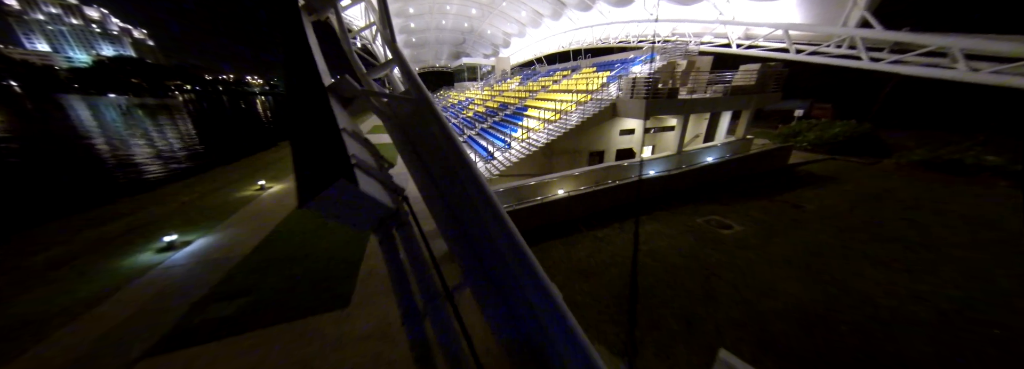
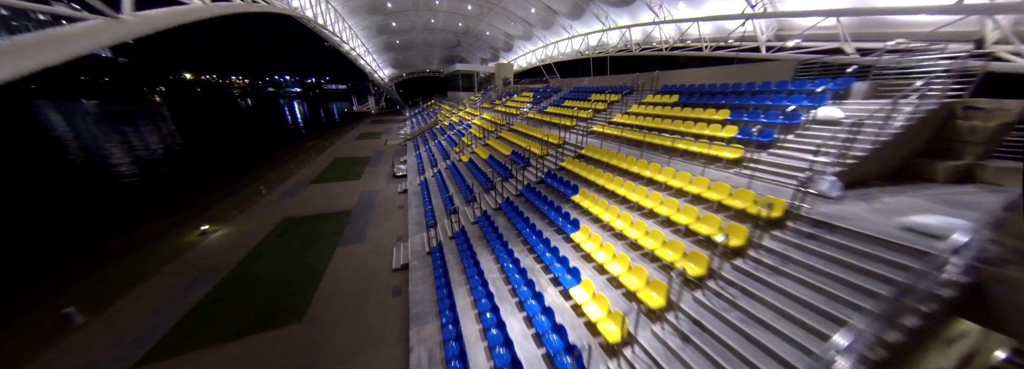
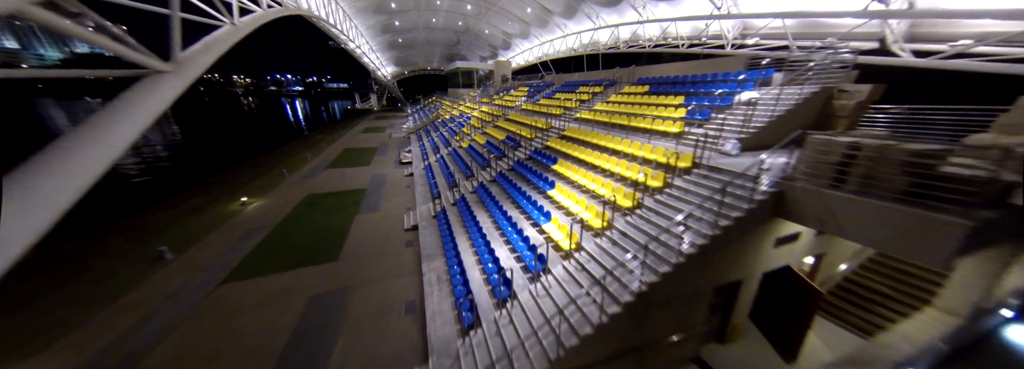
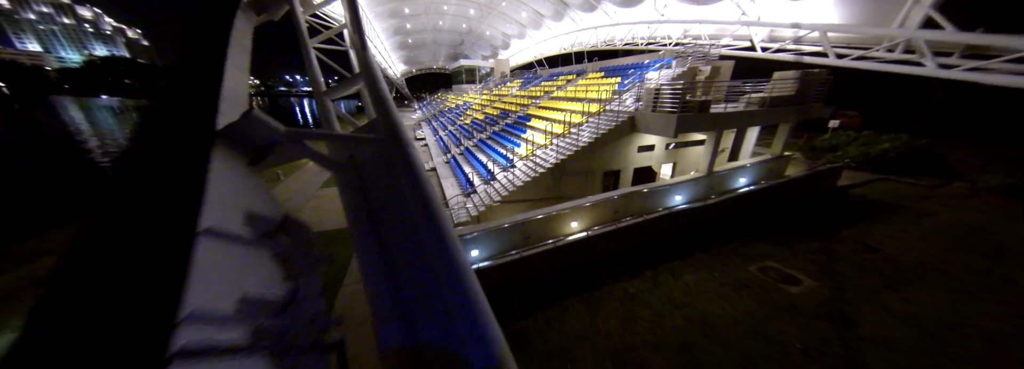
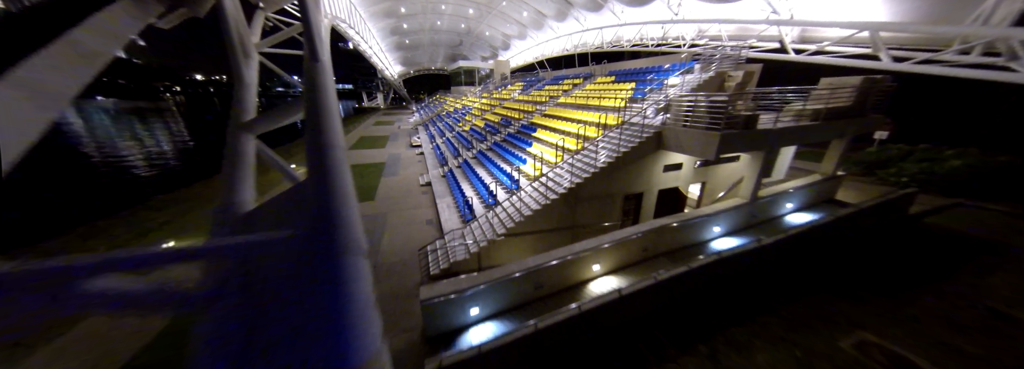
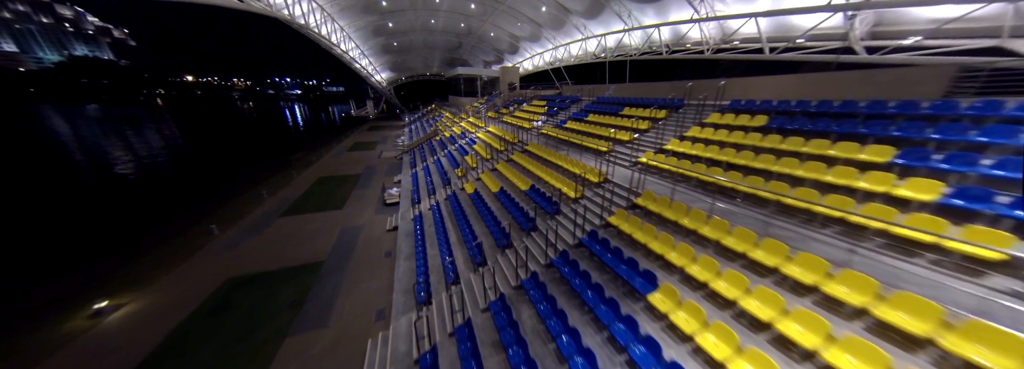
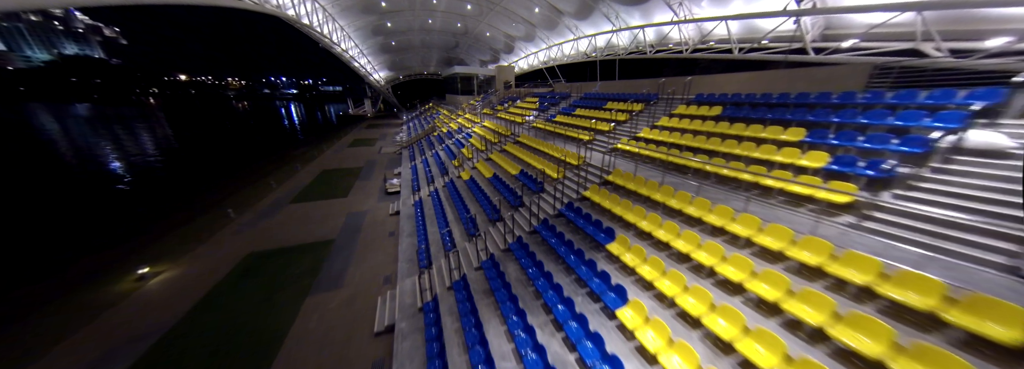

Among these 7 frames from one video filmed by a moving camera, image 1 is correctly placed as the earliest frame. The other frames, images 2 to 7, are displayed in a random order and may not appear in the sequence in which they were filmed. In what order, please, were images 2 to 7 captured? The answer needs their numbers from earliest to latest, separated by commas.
4, 5, 3, 2, 7, 6
